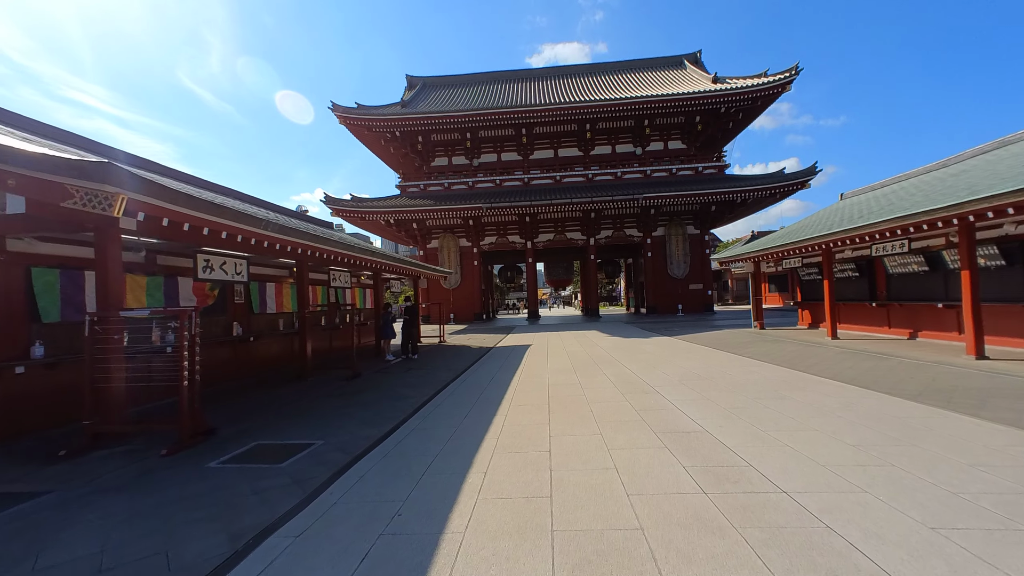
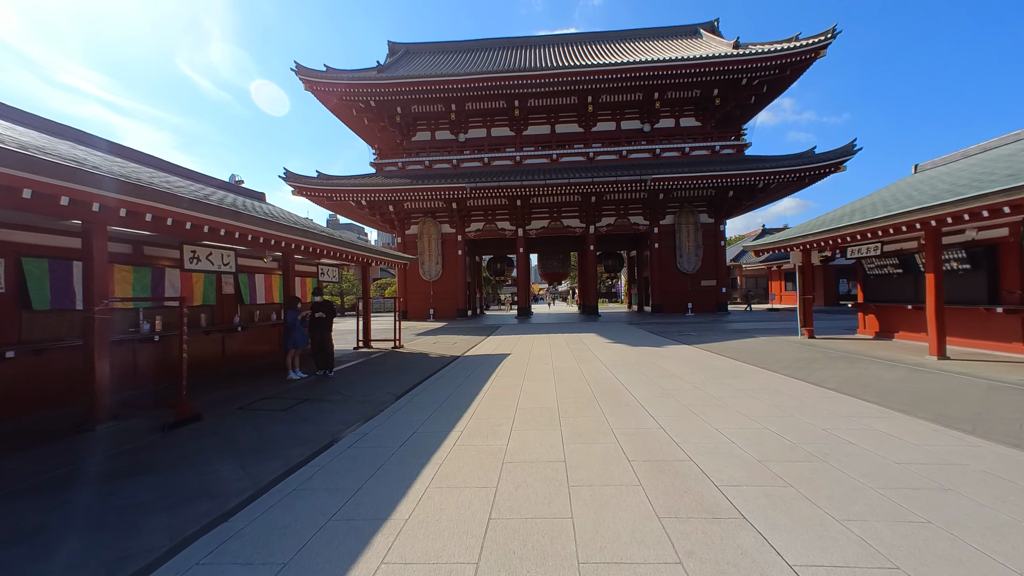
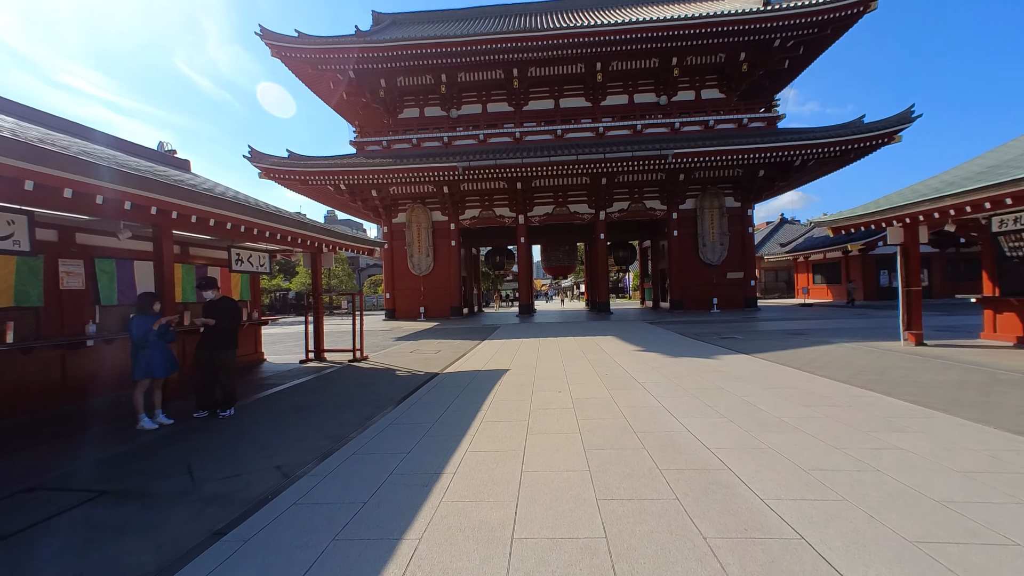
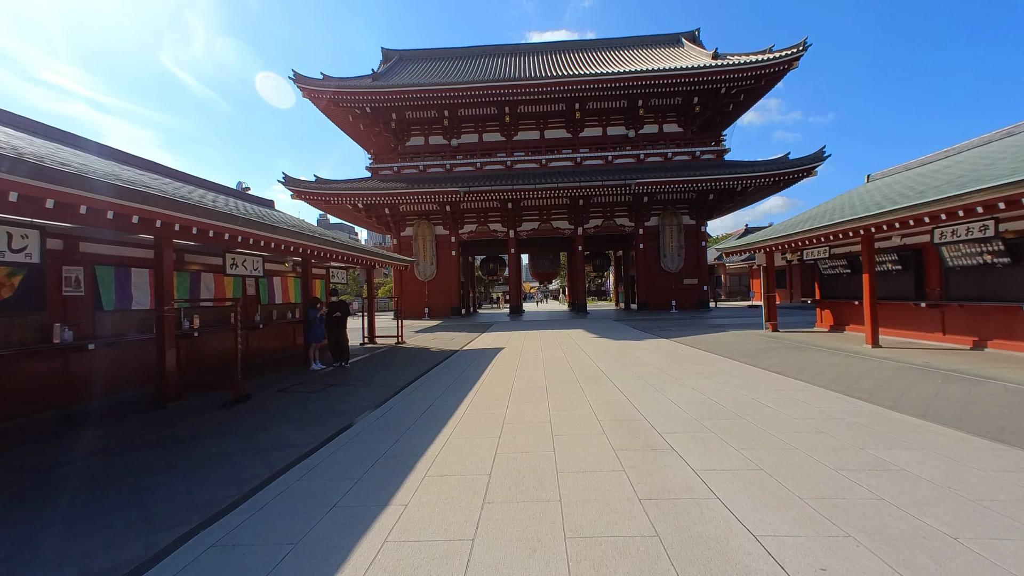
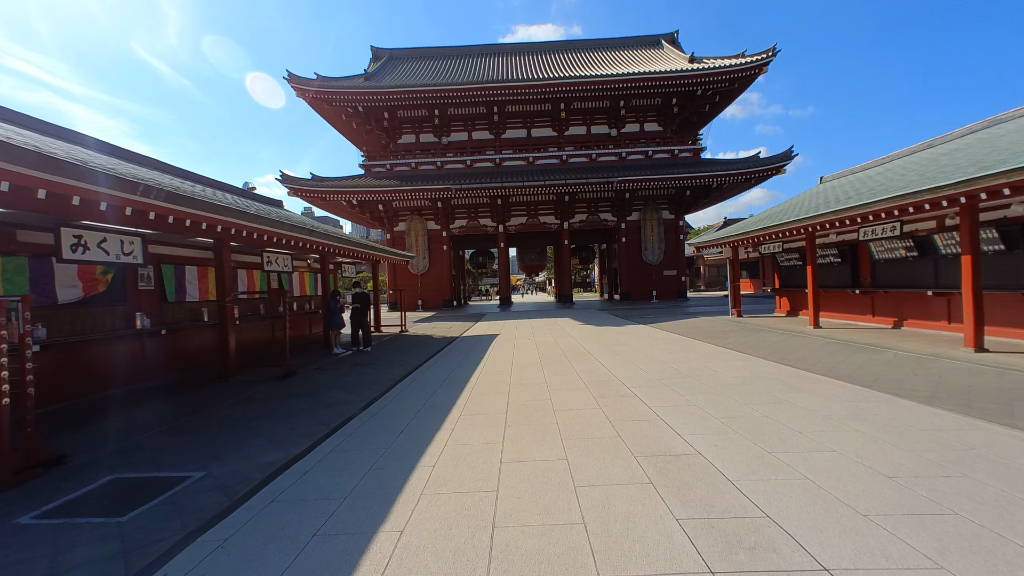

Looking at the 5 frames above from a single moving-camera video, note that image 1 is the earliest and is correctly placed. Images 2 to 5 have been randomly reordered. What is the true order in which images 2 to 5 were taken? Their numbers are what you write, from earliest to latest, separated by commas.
5, 4, 2, 3
